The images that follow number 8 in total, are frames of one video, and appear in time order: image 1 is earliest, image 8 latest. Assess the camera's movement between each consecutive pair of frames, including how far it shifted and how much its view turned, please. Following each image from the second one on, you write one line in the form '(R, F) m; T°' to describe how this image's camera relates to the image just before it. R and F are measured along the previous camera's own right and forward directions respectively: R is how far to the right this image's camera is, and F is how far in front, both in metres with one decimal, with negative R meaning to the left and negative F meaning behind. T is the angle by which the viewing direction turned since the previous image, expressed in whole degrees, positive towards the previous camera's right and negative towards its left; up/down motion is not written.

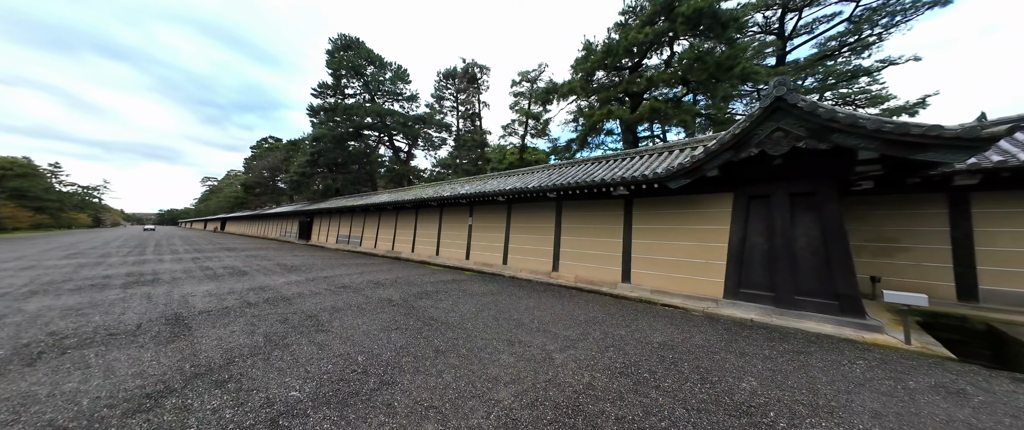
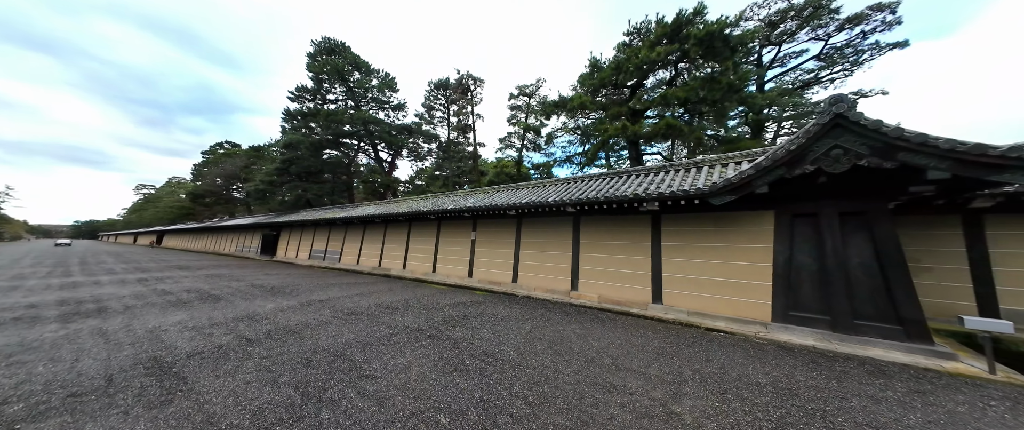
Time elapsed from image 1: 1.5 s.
(-0.9, +0.3) m; +5°
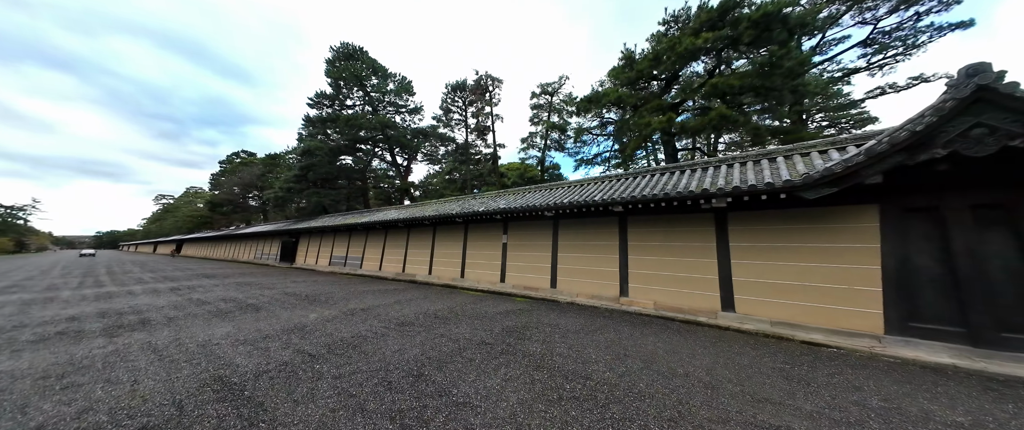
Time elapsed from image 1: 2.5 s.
(-0.7, +0.3) m; -2°
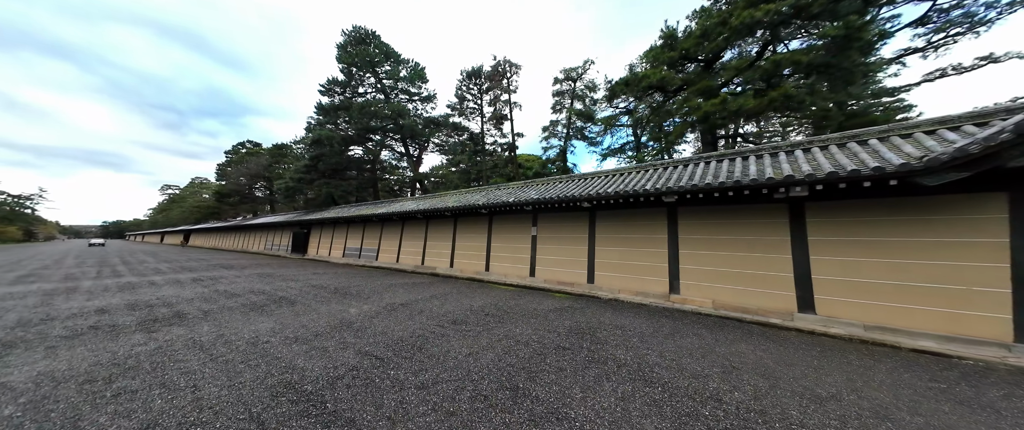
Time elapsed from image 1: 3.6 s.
(-0.8, +0.3) m; -1°
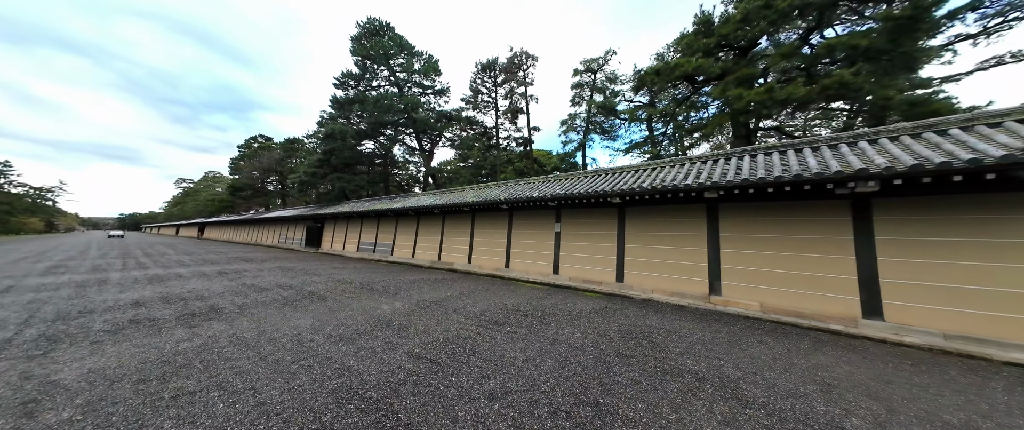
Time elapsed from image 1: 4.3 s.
(-0.5, +0.2) m; -1°
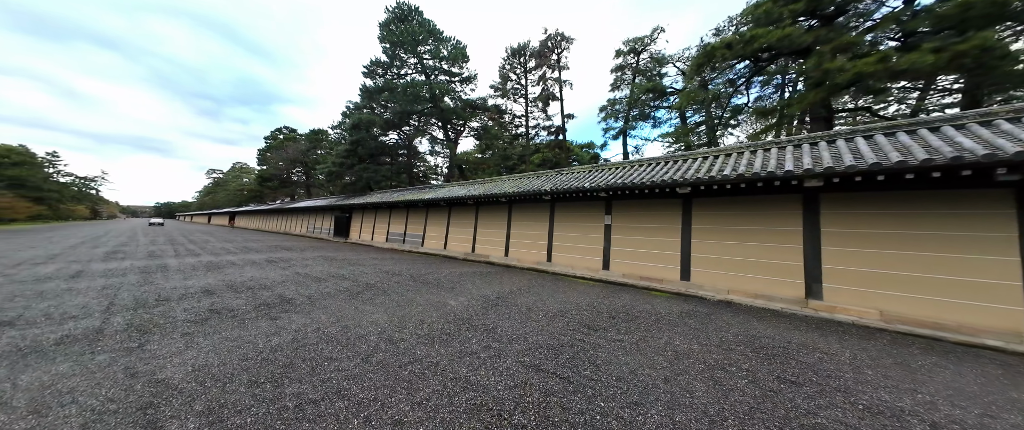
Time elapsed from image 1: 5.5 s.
(-0.9, +0.3) m; -3°
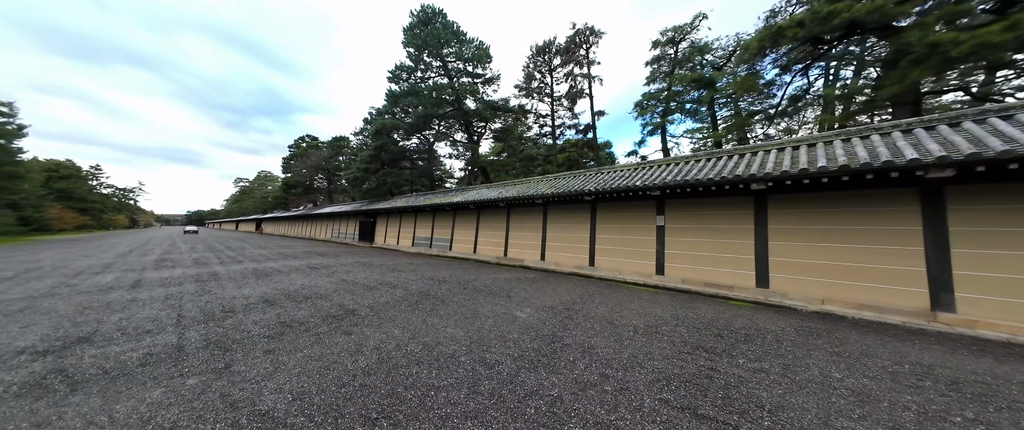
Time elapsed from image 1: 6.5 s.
(-0.8, +0.3) m; -3°
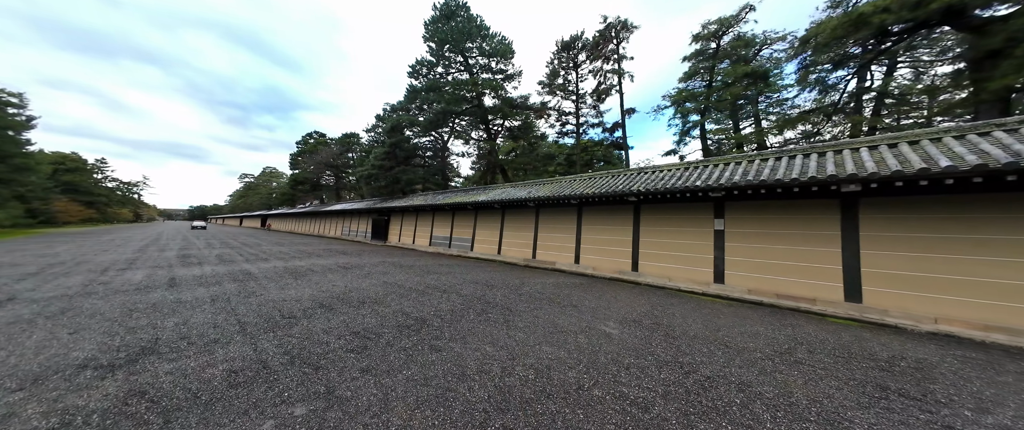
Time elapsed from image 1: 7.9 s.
(-1.1, +0.4) m; -1°
